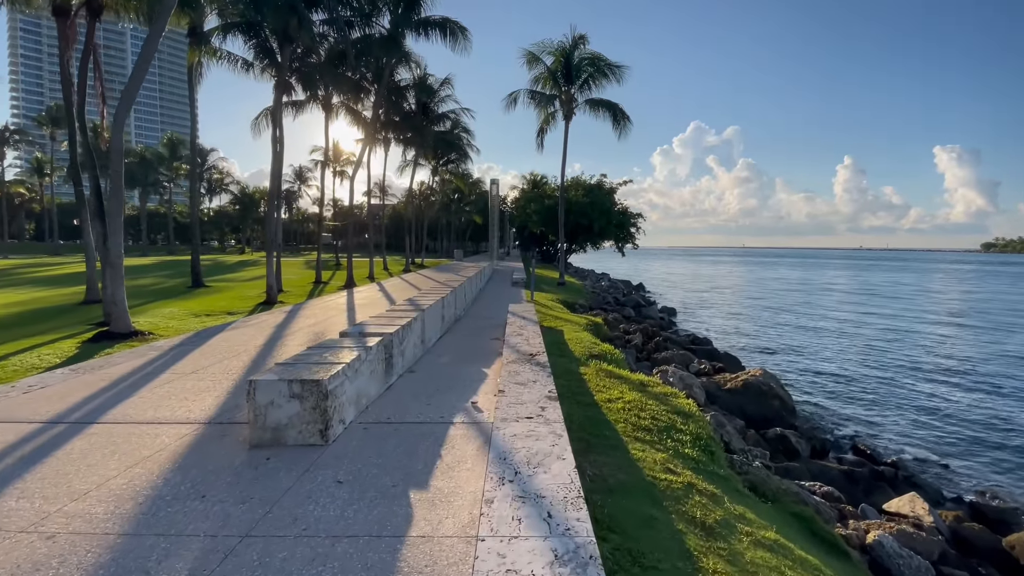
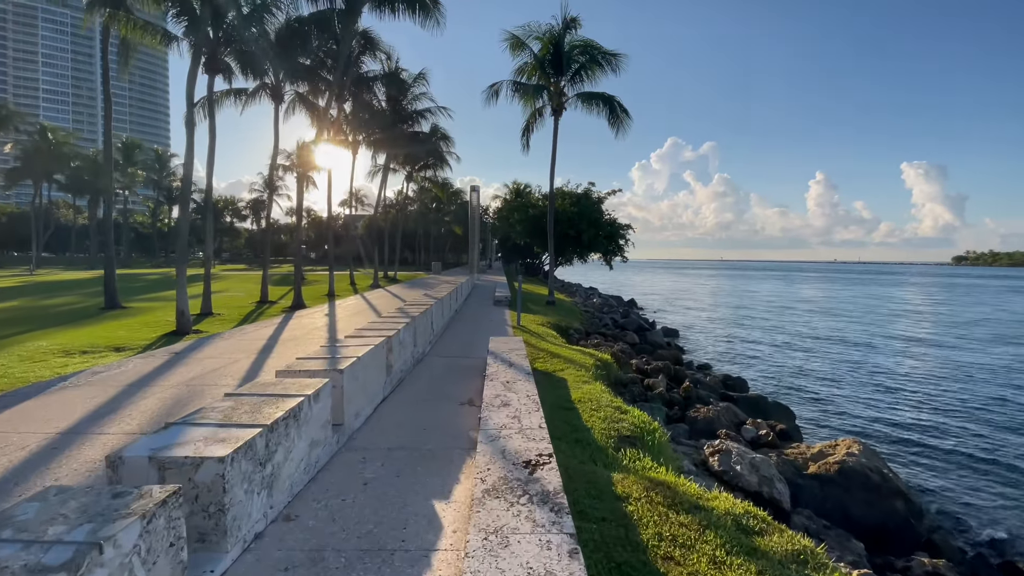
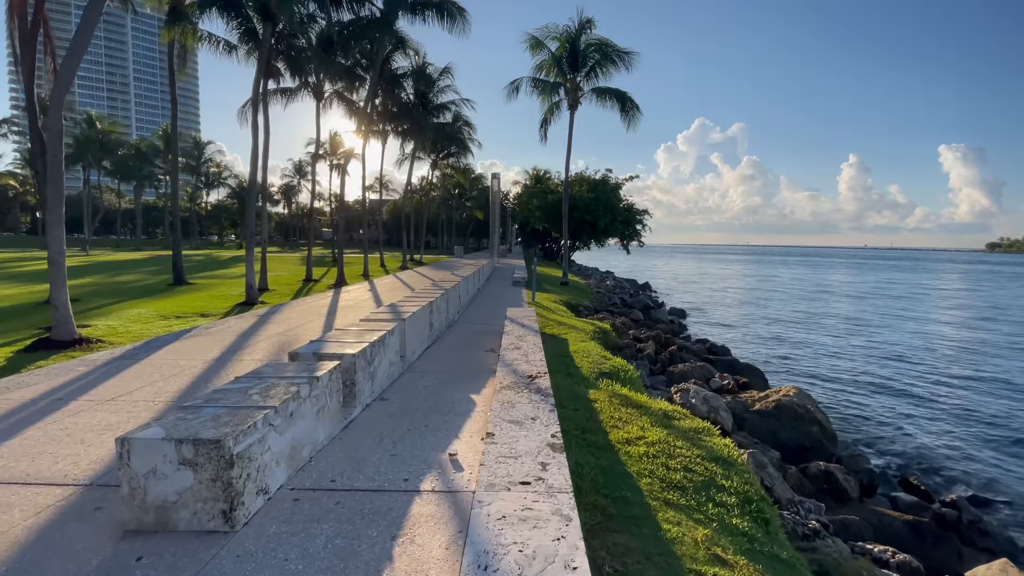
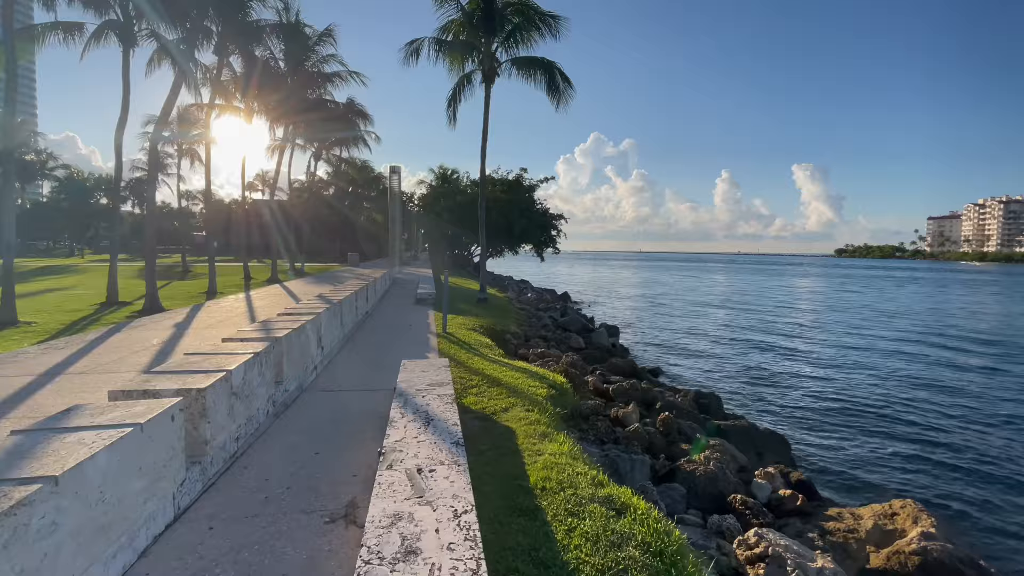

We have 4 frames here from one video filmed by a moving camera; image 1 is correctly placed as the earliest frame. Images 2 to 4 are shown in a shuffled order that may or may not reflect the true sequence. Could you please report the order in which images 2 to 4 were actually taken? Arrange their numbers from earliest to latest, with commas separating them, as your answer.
3, 2, 4
